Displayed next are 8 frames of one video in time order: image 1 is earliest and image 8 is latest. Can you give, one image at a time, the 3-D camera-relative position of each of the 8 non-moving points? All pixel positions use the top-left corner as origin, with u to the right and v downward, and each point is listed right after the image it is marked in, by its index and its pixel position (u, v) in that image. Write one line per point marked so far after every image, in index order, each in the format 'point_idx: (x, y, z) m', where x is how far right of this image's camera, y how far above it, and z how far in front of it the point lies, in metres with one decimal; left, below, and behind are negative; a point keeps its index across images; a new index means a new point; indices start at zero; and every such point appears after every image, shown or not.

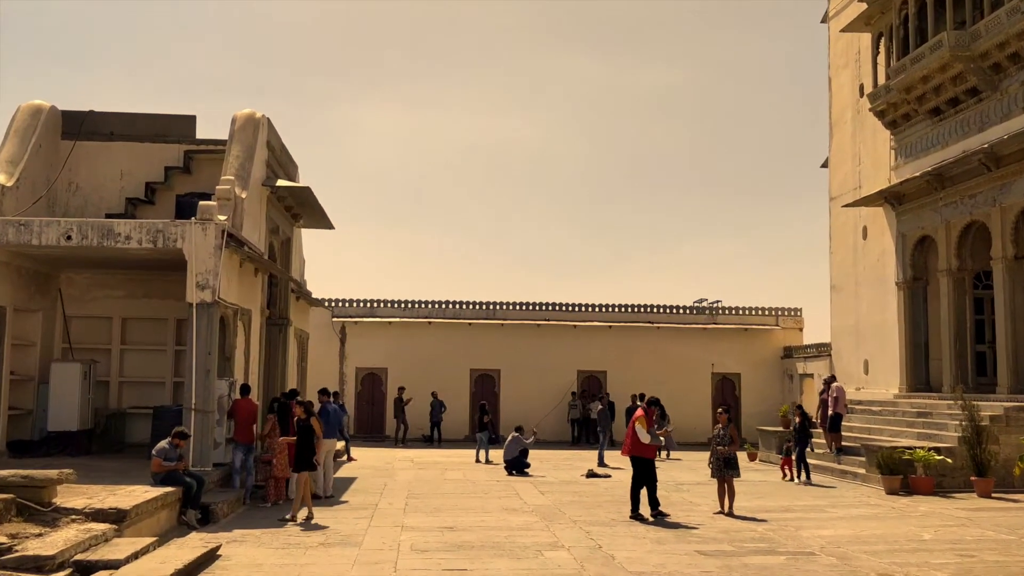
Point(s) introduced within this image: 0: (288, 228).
0: (-4.2, +1.1, +16.4) m
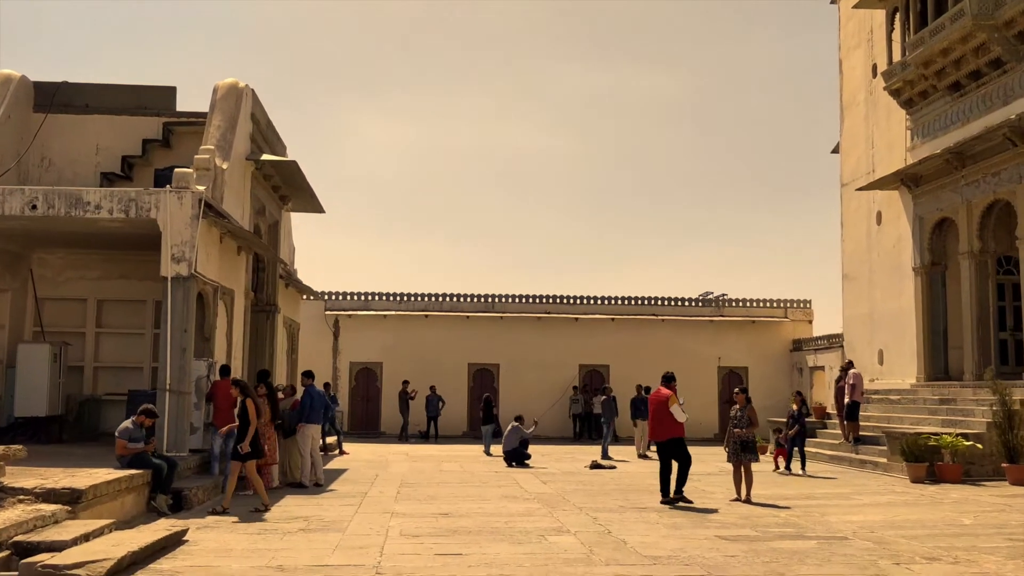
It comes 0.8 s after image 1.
0: (-4.3, +1.4, +15.6) m
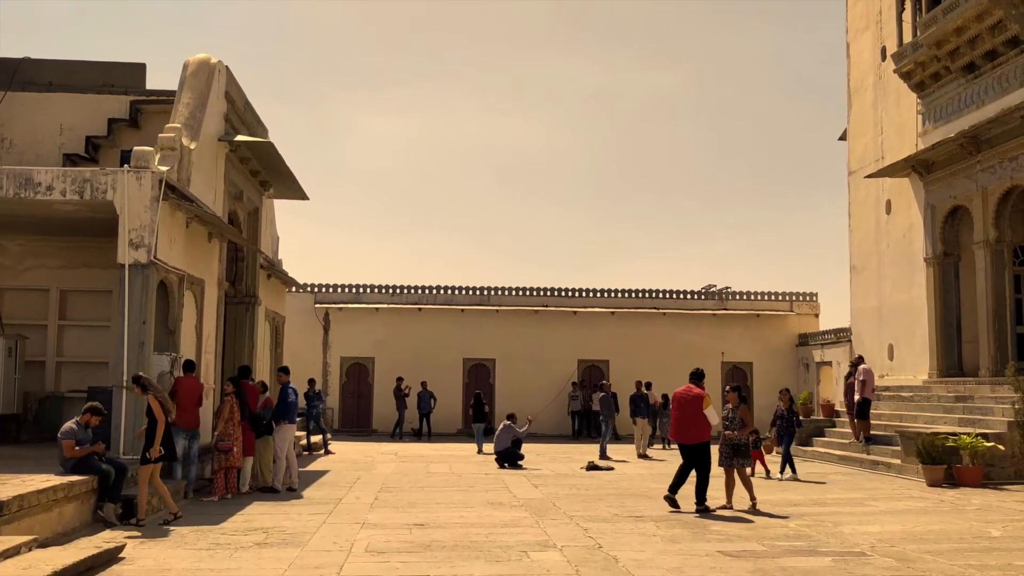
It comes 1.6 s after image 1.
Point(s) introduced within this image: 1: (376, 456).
0: (-4.4, +1.6, +14.8) m
1: (-2.5, -3.1, +15.8) m
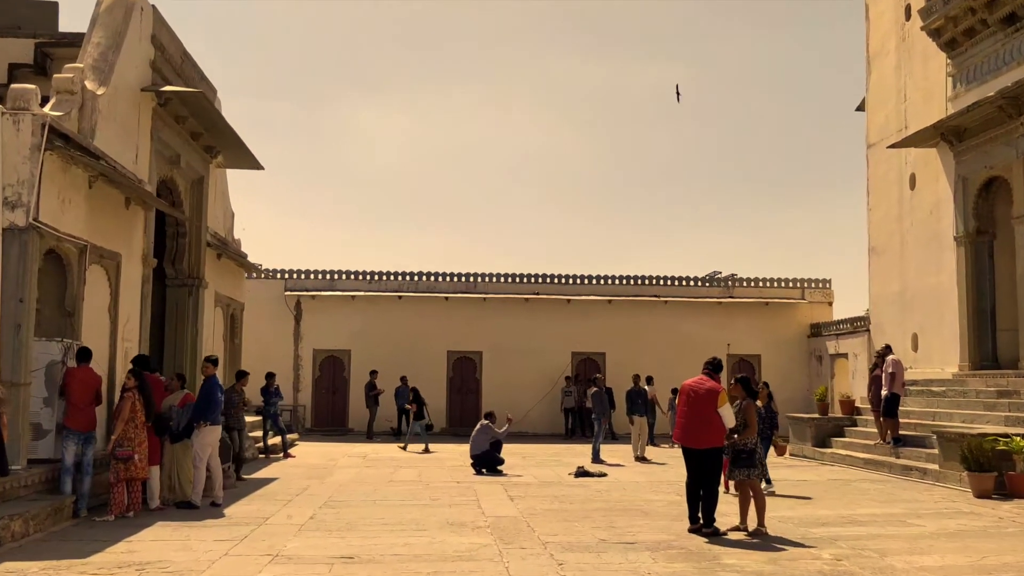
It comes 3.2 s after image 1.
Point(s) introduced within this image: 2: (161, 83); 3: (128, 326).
0: (-4.7, +1.9, +13.0) m
1: (-2.8, -2.8, +14.0) m
2: (-4.5, +2.6, +11.2) m
3: (-4.5, -0.5, +10.1) m
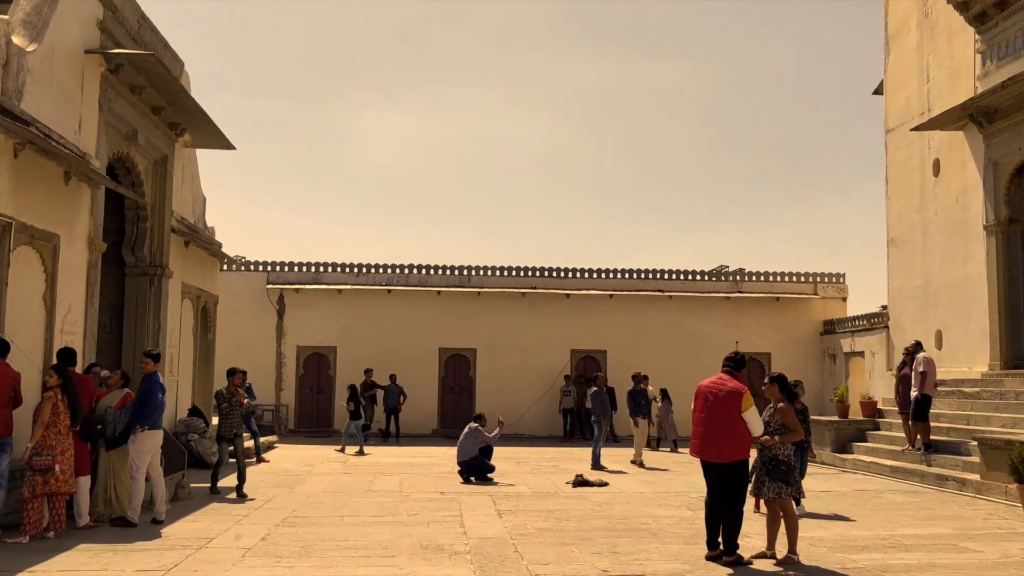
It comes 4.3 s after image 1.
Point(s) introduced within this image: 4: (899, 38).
0: (-4.8, +2.0, +11.8) m
1: (-2.9, -2.6, +12.8) m
2: (-4.6, +2.8, +10.0) m
3: (-4.6, -0.3, +9.0) m
4: (+8.0, +5.1, +17.8) m
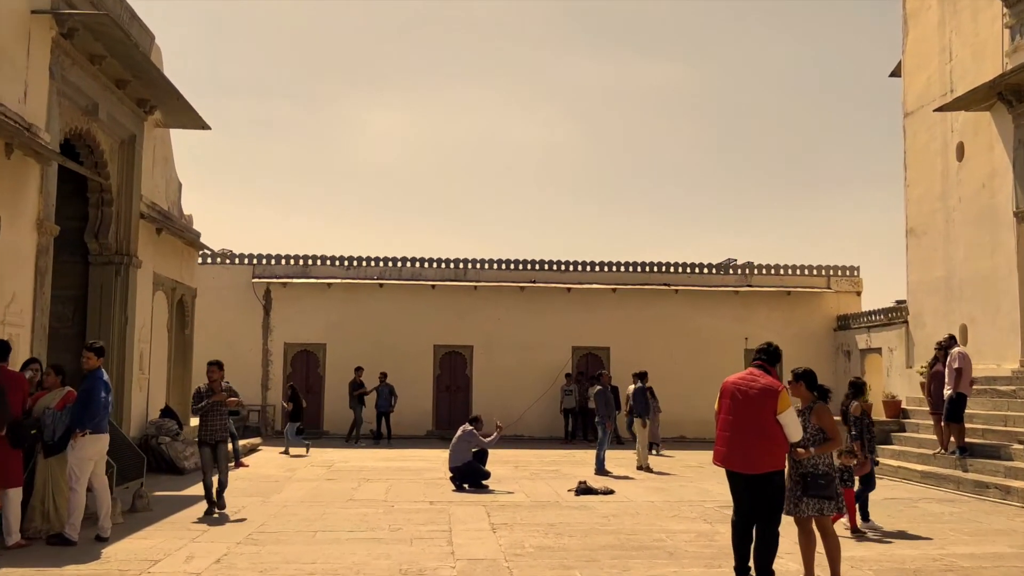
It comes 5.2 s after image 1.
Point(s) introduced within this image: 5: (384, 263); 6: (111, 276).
0: (-4.8, +2.1, +10.9) m
1: (-2.9, -2.5, +11.9) m
2: (-4.6, +2.9, +9.1) m
3: (-4.6, -0.2, +8.0) m
4: (+7.9, +5.3, +16.8) m
5: (-2.8, +0.5, +19.2) m
6: (-4.9, +0.2, +10.7) m
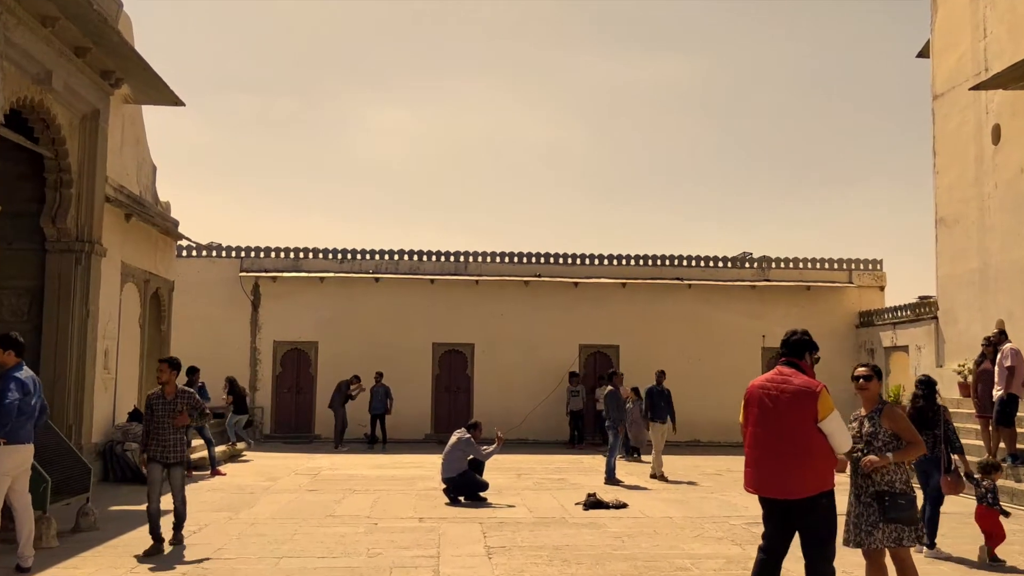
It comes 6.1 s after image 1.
0: (-4.8, +2.2, +9.9) m
1: (-2.9, -2.4, +10.9) m
2: (-4.7, +3.0, +8.0) m
3: (-4.6, -0.1, +7.0) m
4: (+8.0, +5.4, +15.7) m
5: (-2.8, +0.7, +18.2) m
6: (-4.9, +0.3, +9.7) m
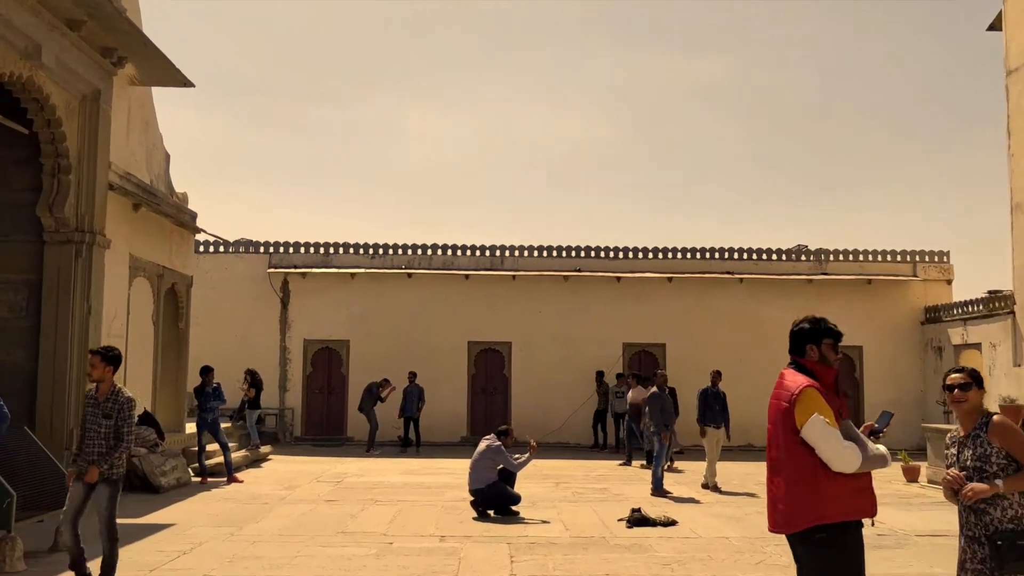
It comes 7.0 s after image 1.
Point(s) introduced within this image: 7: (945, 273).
0: (-4.5, +2.3, +9.2) m
1: (-2.5, -2.3, +10.1) m
2: (-4.4, +3.1, +7.4) m
3: (-4.4, 0.0, +6.3) m
4: (+8.6, +5.5, +14.4) m
5: (-2.0, +0.7, +17.4) m
6: (-4.6, +0.3, +9.0) m
7: (+8.9, +0.3, +17.7) m
